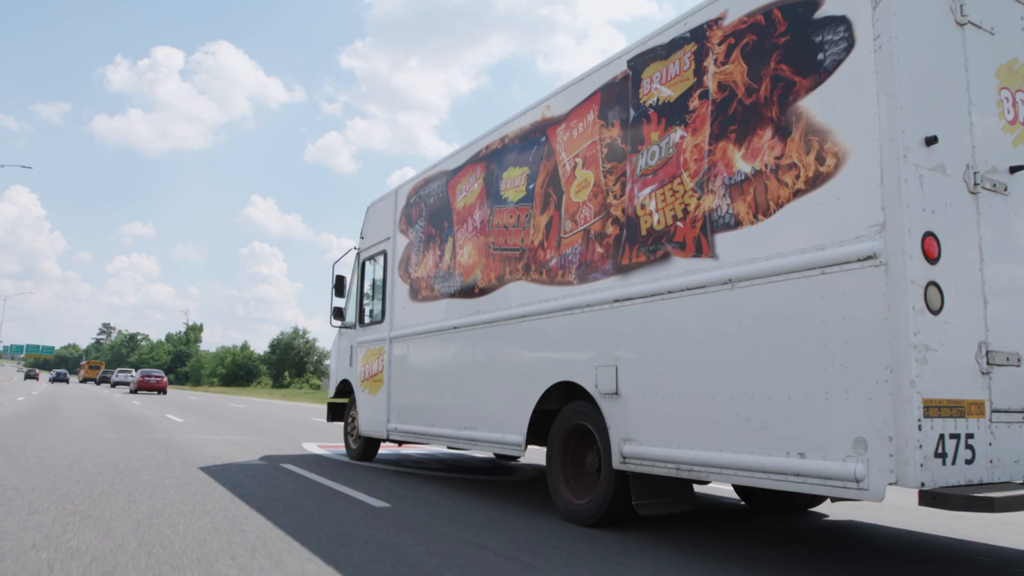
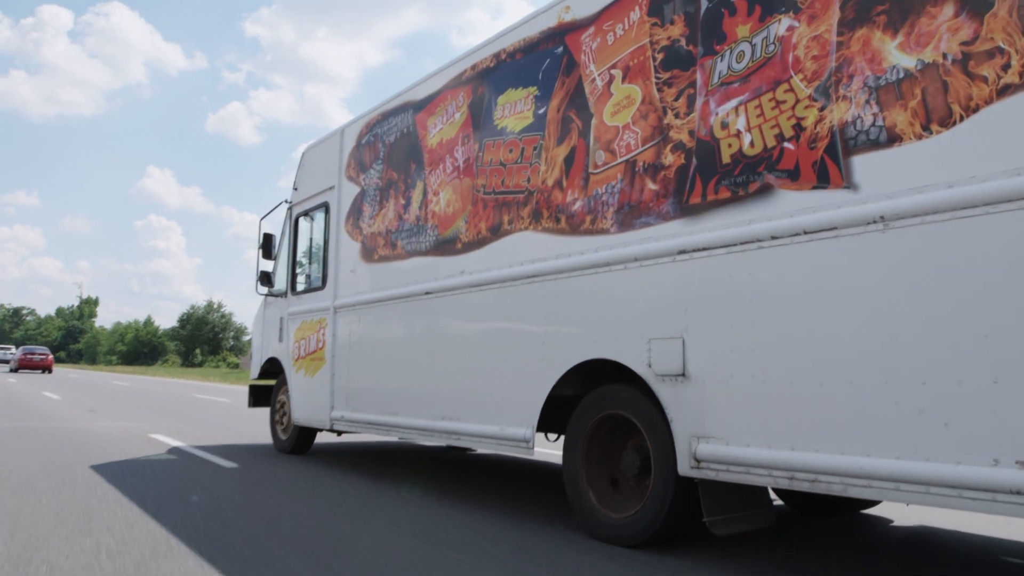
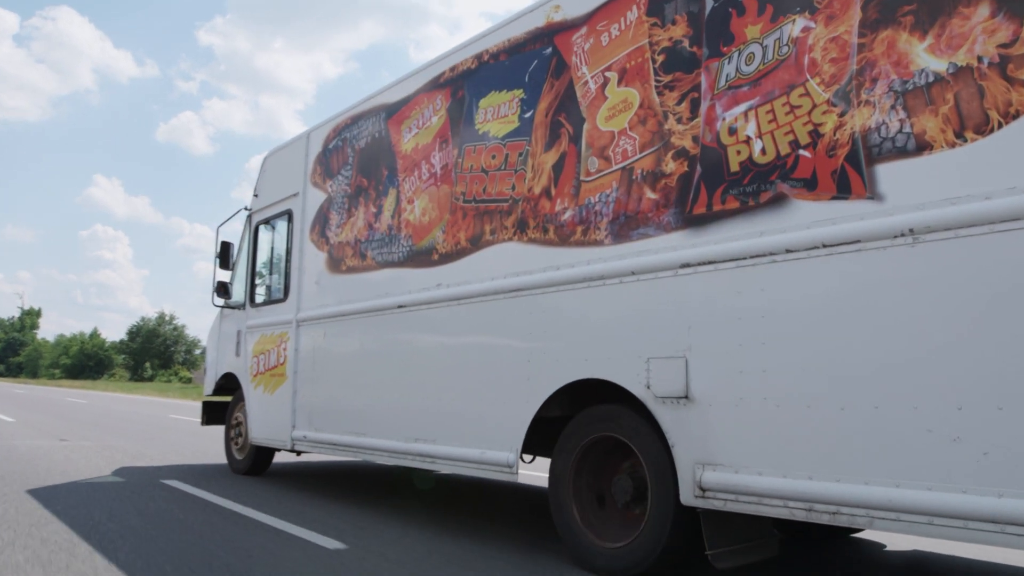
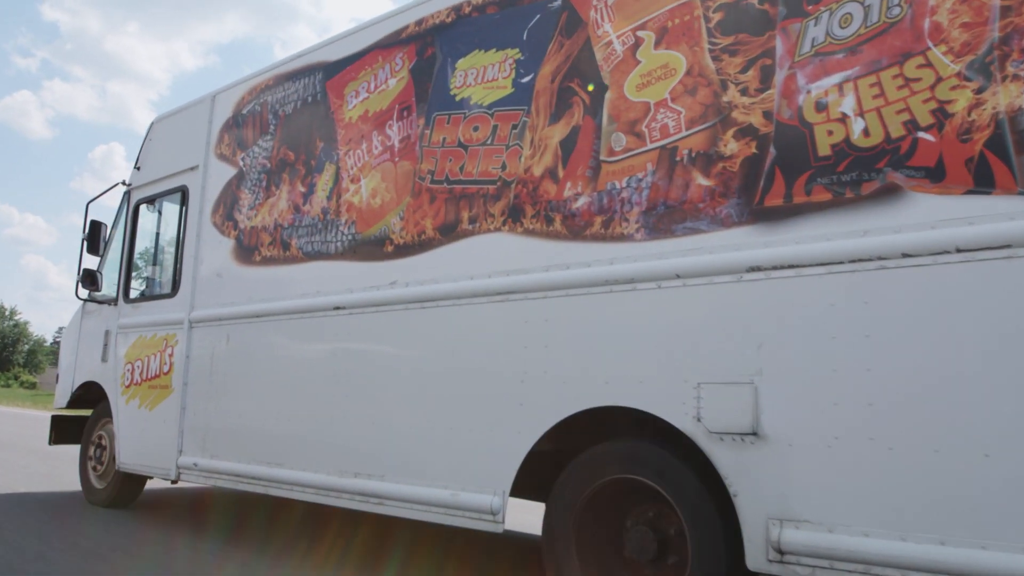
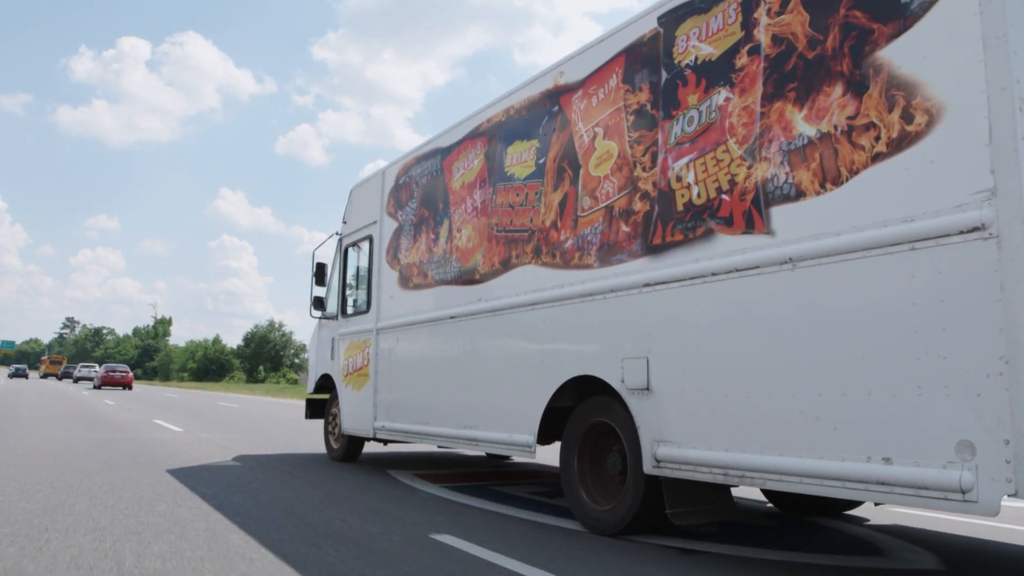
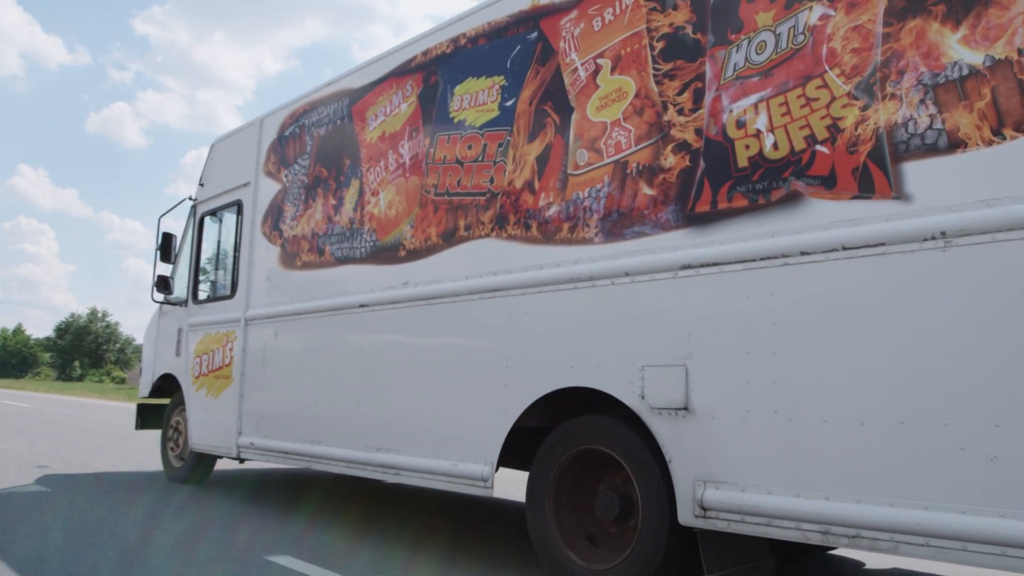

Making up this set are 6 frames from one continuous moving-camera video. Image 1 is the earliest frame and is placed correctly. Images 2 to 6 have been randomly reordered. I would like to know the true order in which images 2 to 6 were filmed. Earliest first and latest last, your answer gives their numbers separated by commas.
5, 2, 3, 6, 4
